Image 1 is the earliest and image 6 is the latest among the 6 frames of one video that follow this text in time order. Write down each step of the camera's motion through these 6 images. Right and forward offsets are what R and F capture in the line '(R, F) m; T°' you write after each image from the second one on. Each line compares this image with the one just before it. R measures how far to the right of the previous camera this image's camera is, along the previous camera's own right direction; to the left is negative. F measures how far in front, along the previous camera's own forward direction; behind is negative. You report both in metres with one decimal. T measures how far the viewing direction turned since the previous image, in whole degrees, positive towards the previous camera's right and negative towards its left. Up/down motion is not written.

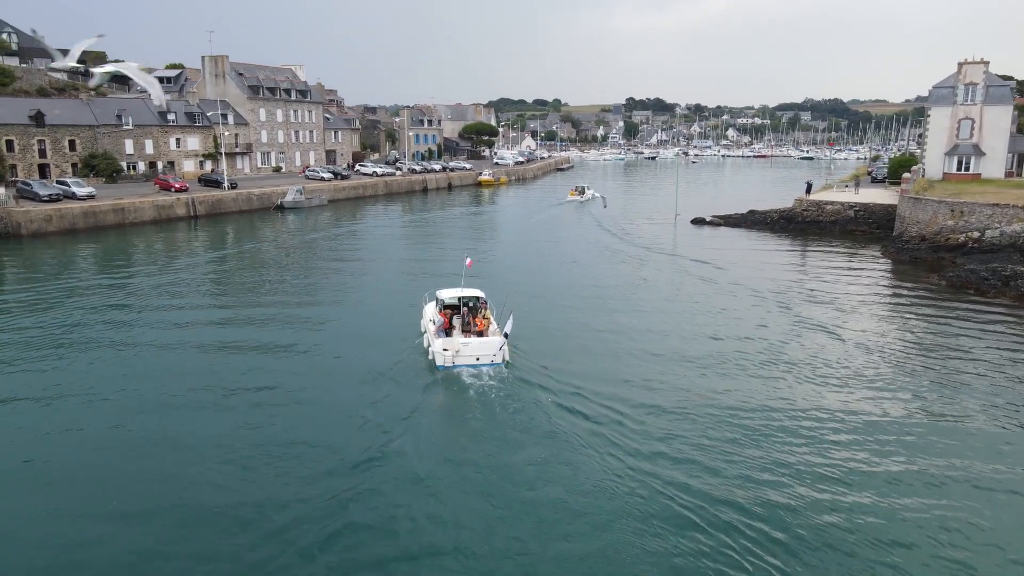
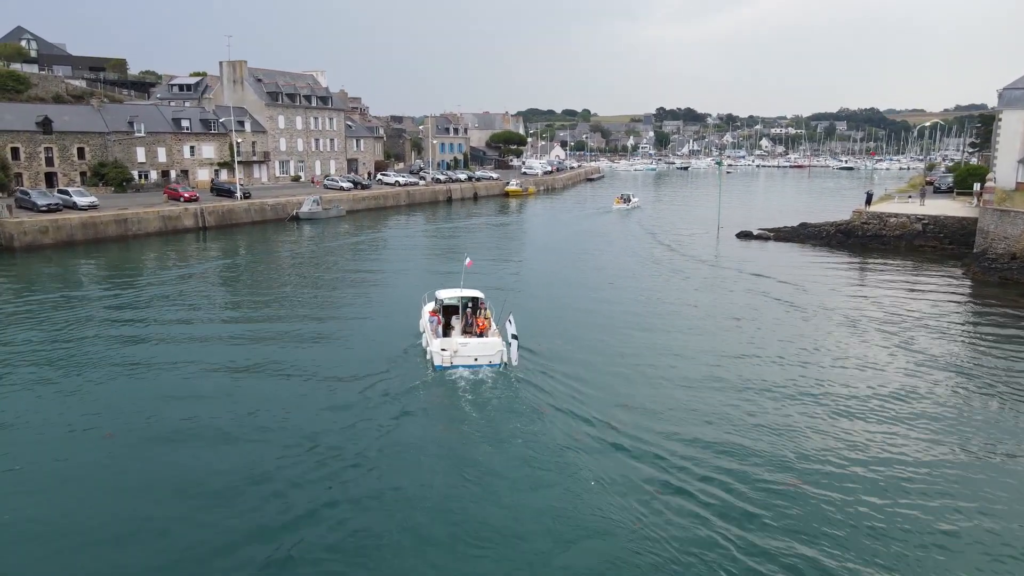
(0.0, +3.3) m; -2°
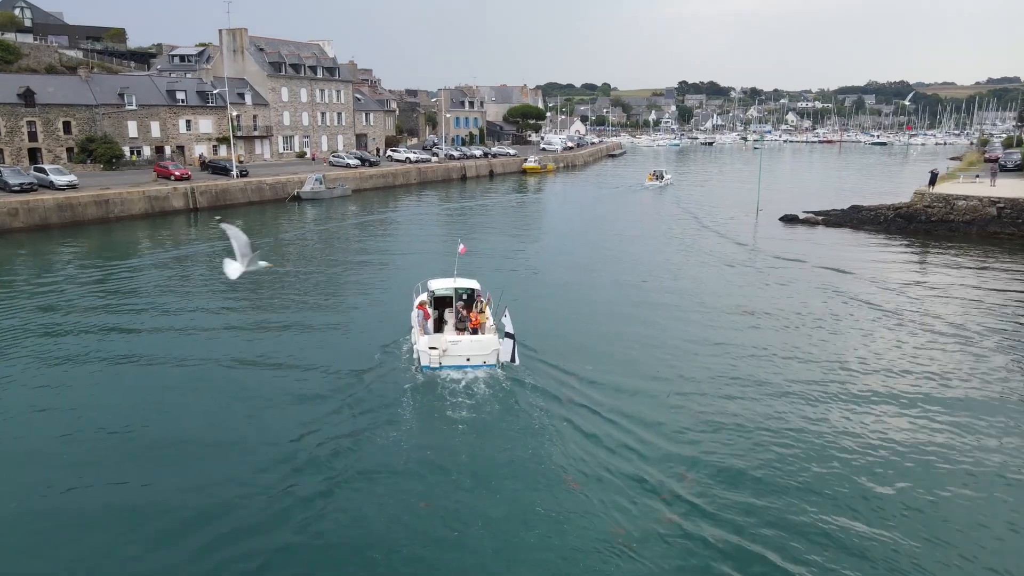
(0.0, +3.6) m; -1°
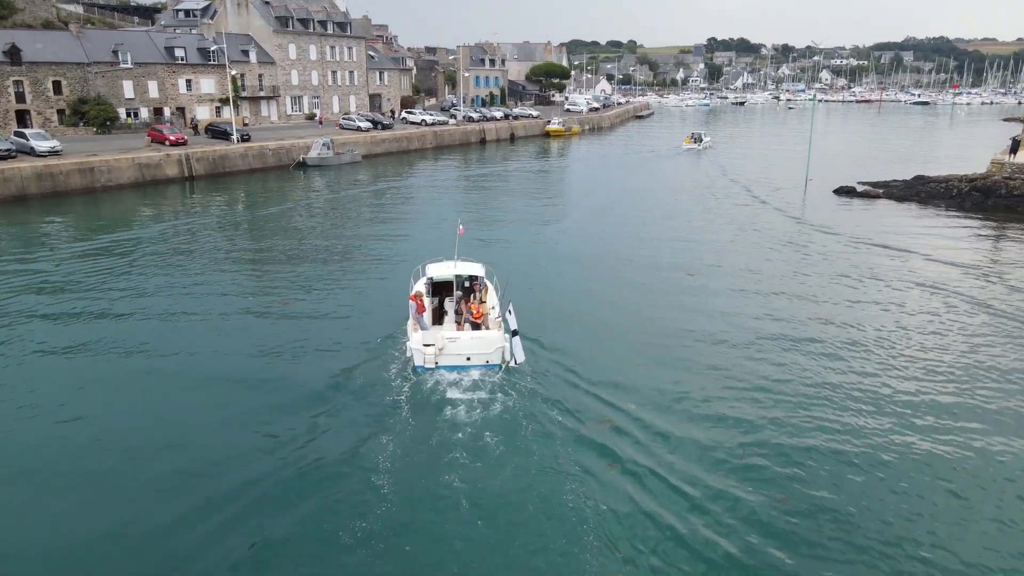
(0.0, +3.2) m; -2°
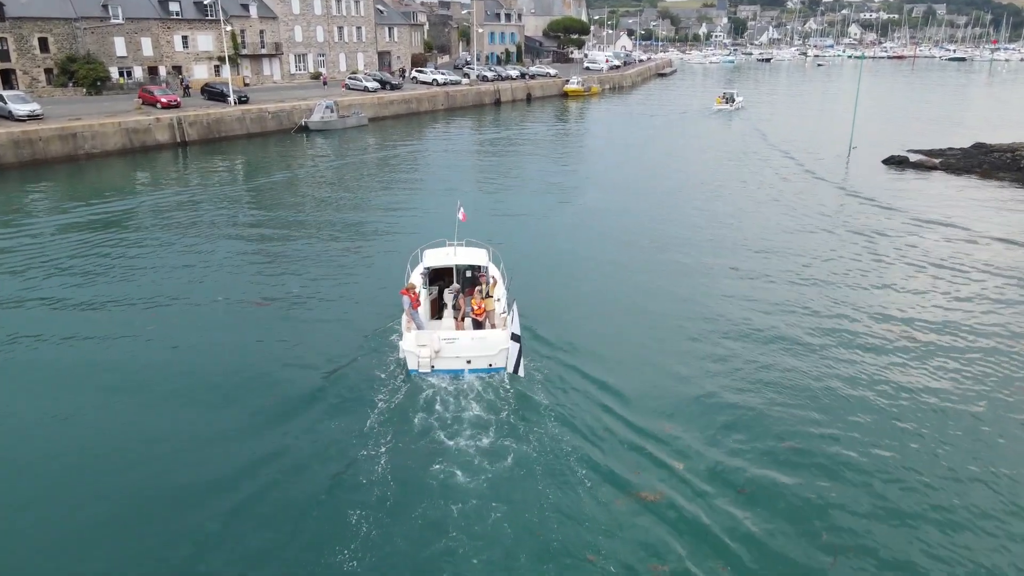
(0.0, +2.4) m; -1°
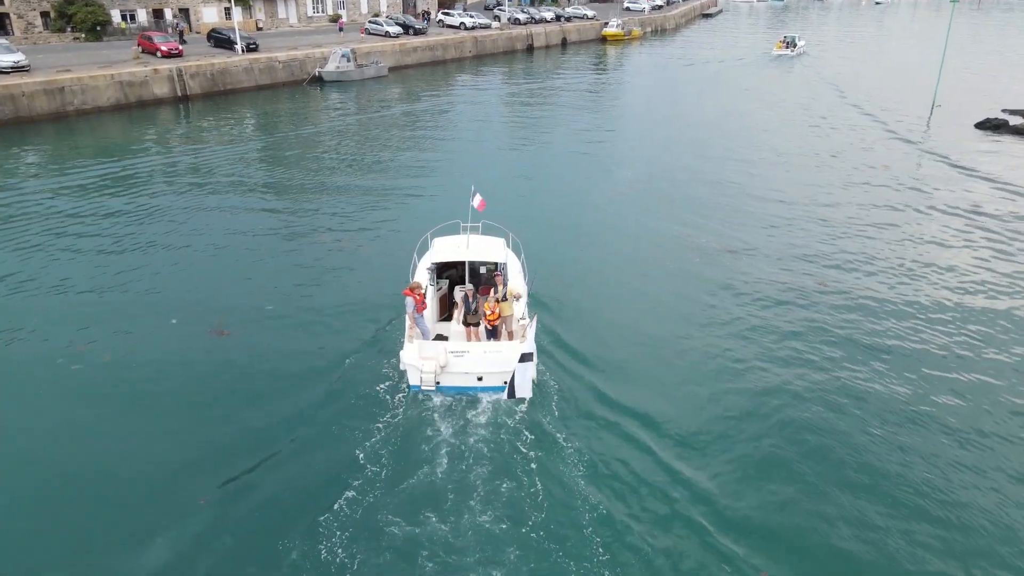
(-0.1, +3.0) m; -2°
